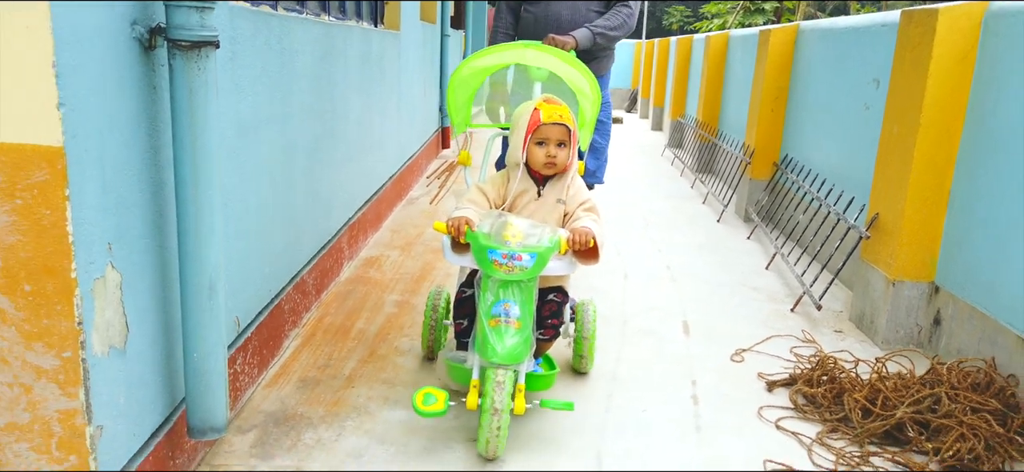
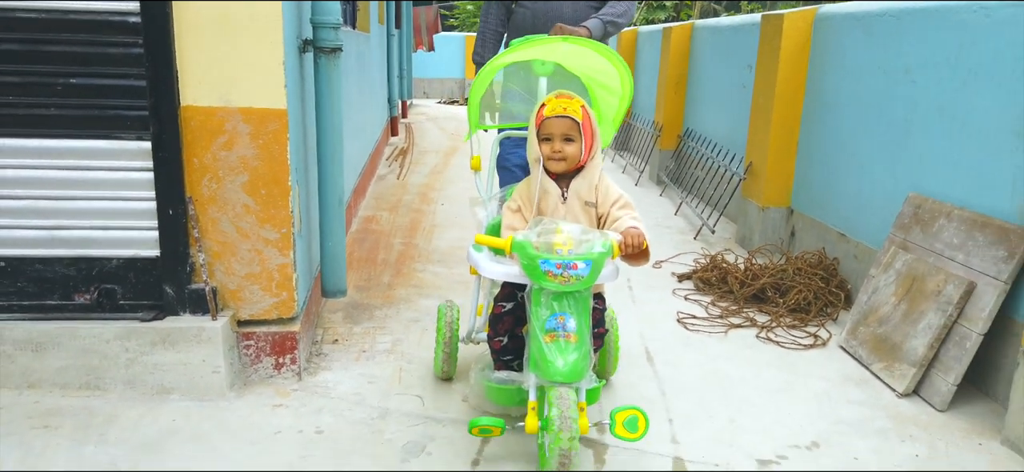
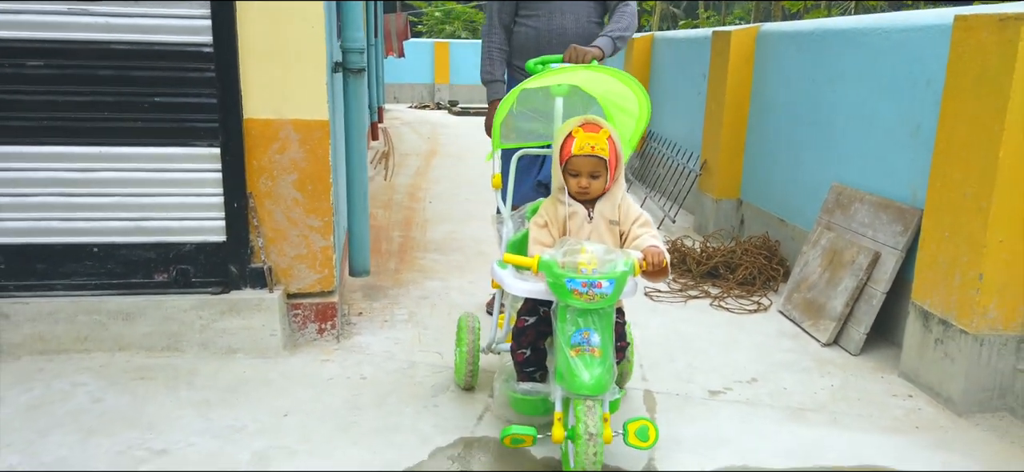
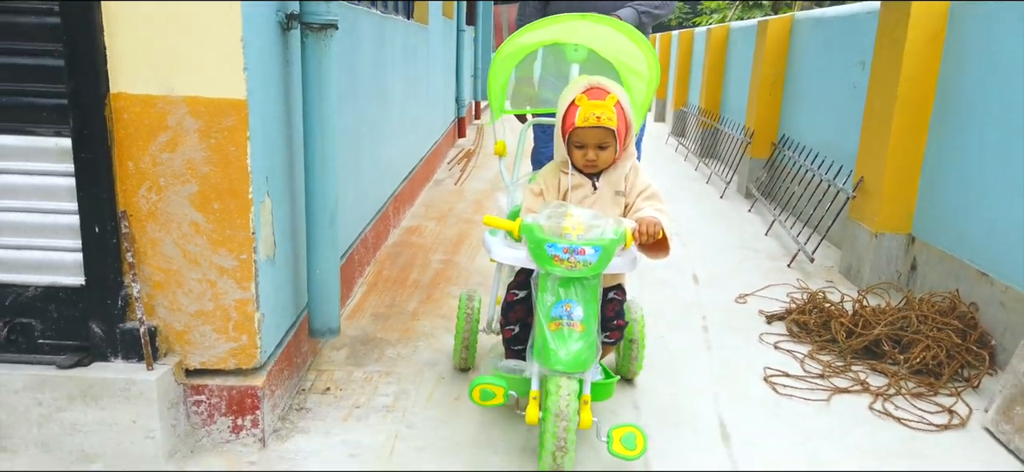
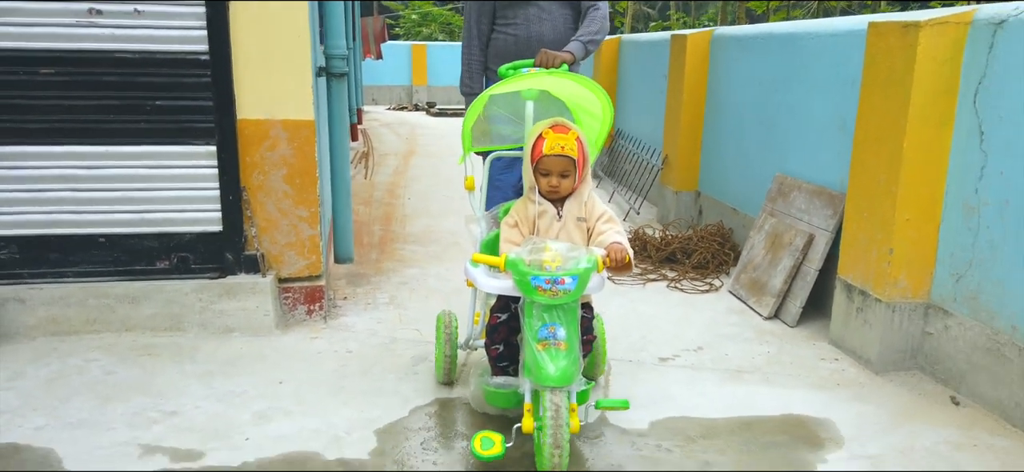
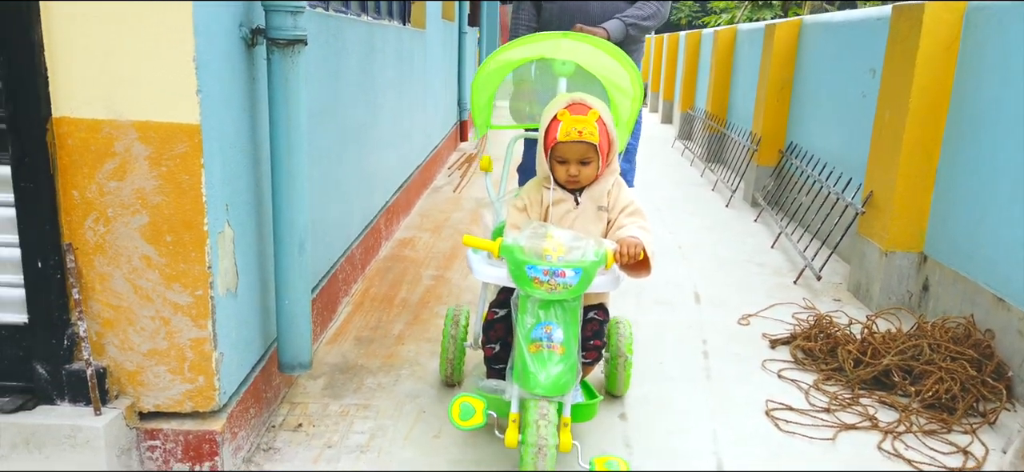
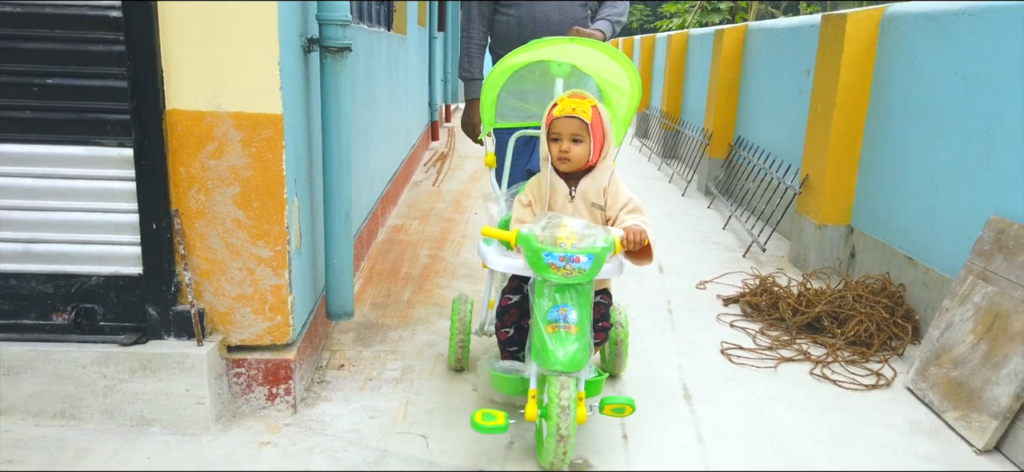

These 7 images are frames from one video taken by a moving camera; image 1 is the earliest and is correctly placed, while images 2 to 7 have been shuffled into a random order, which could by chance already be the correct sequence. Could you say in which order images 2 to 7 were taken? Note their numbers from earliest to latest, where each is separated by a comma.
6, 4, 7, 2, 3, 5
